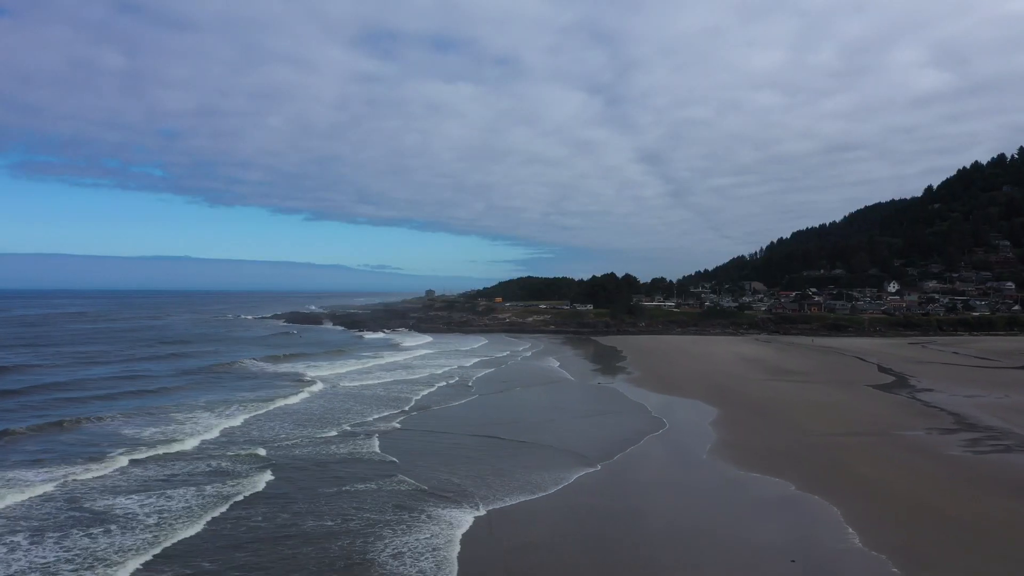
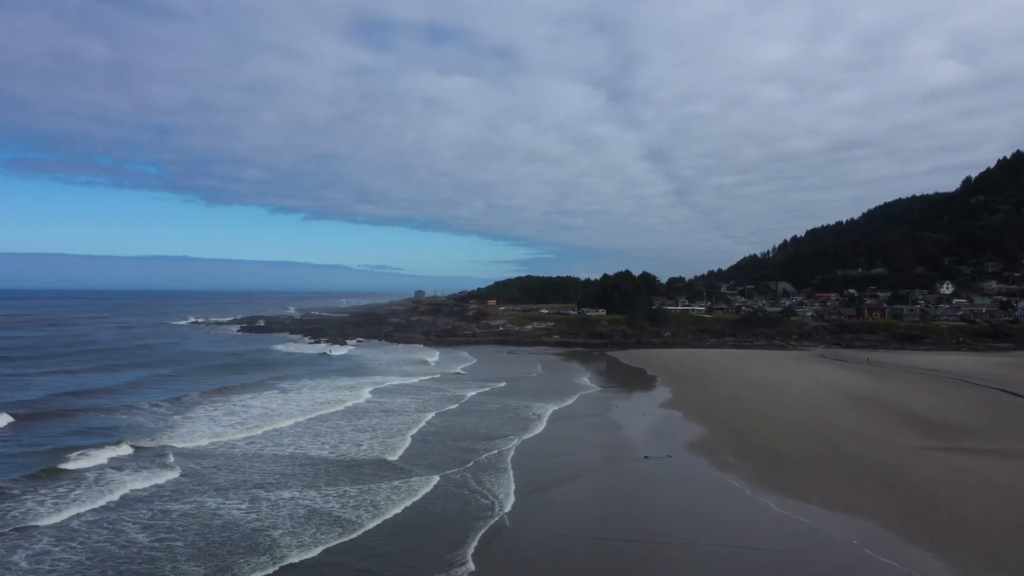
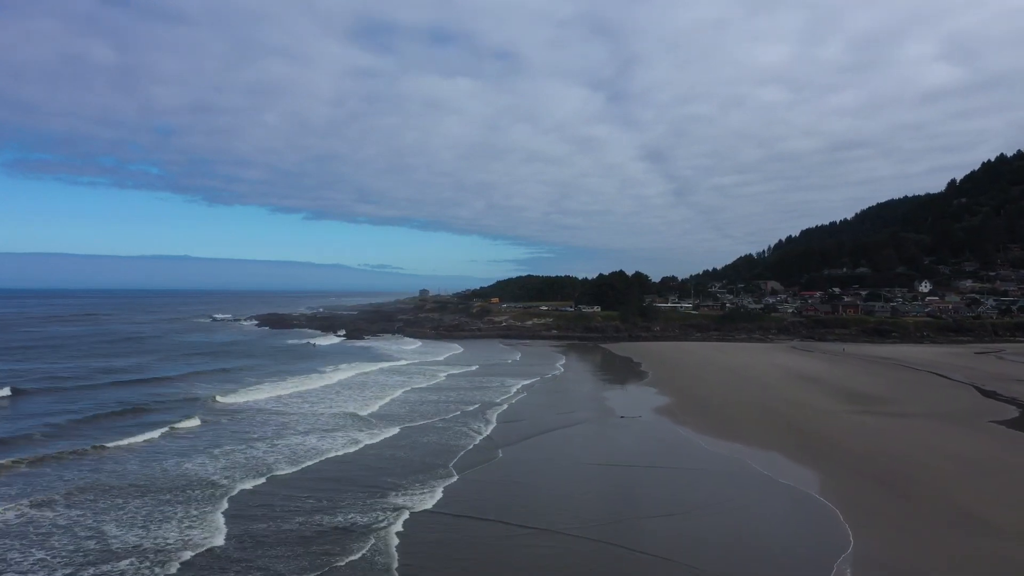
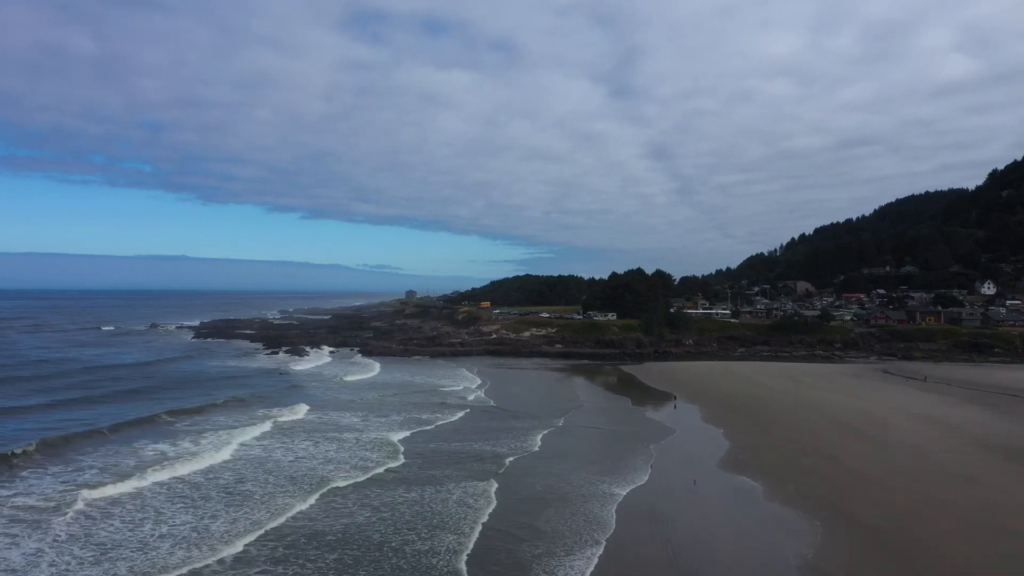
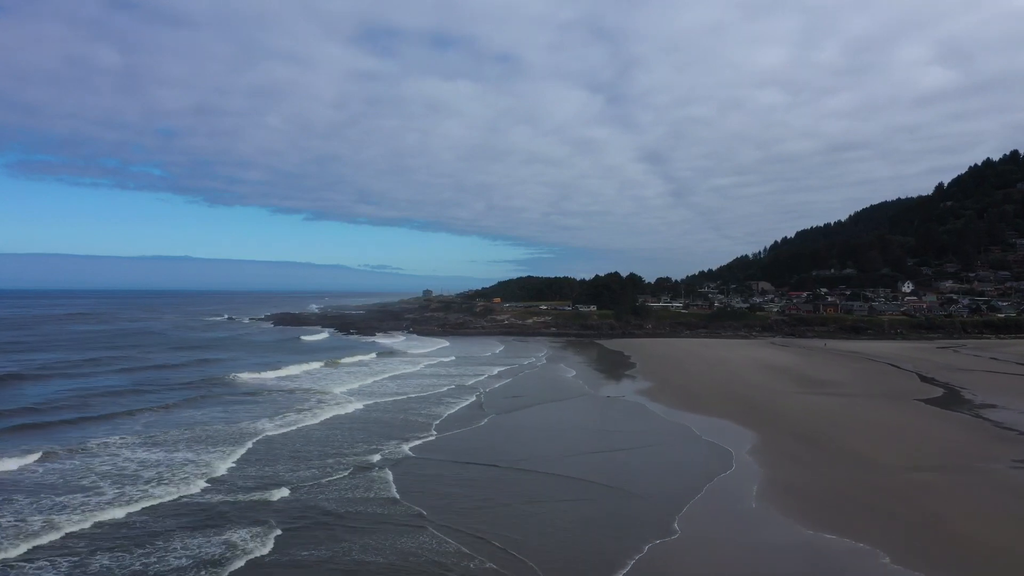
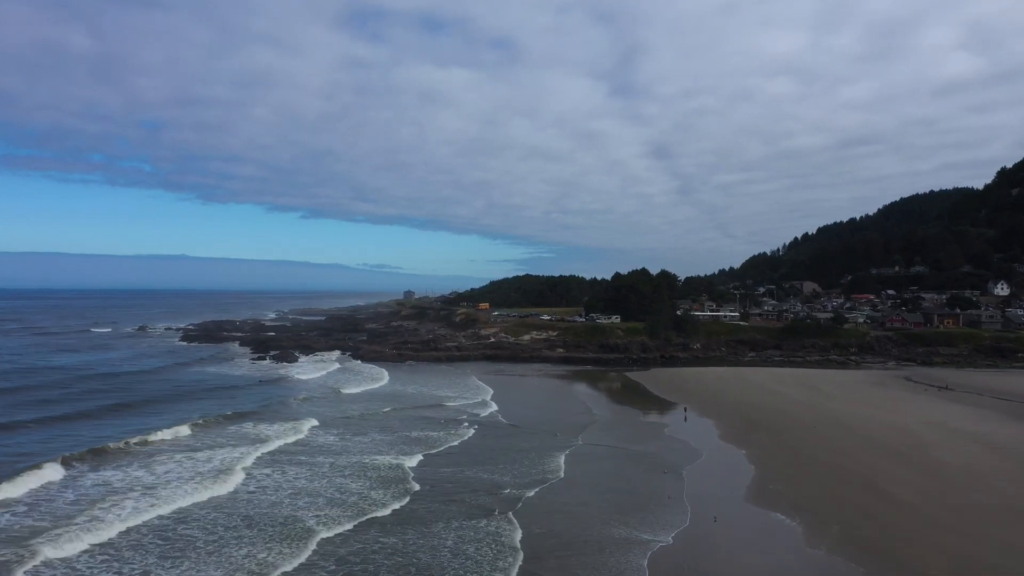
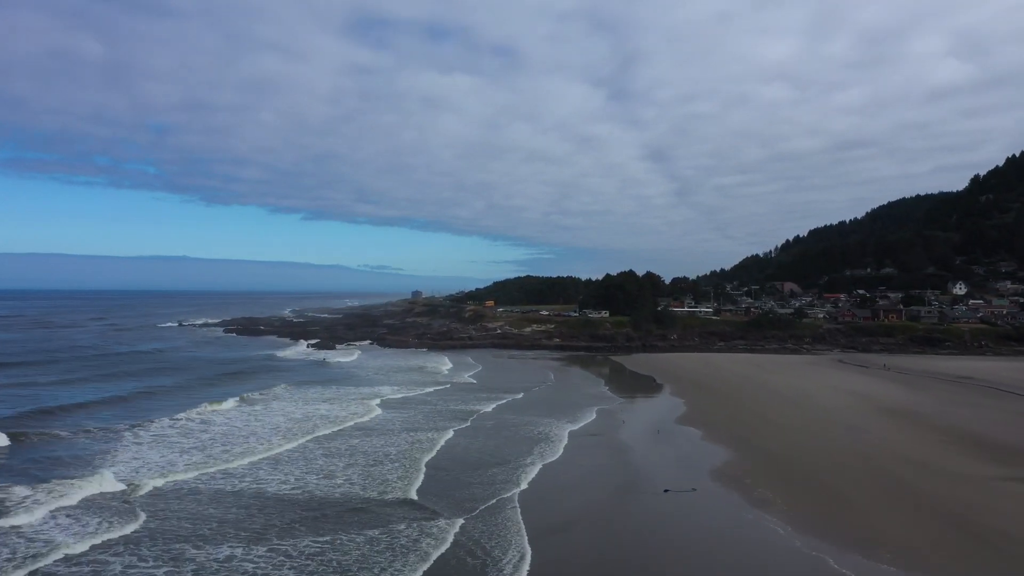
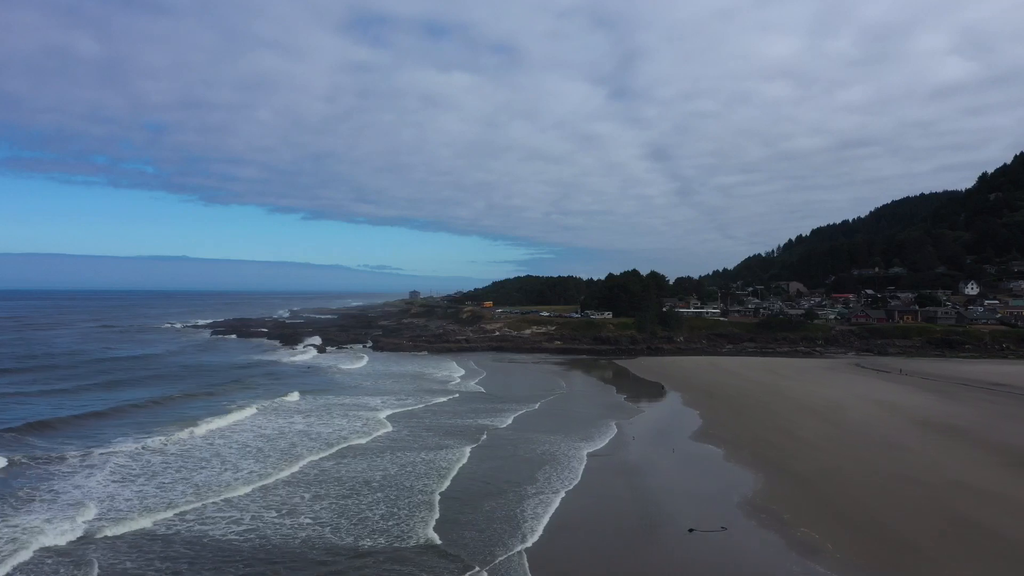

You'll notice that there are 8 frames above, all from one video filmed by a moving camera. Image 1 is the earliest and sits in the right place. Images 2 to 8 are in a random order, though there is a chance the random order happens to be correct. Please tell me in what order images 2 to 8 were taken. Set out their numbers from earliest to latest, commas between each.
5, 3, 2, 7, 8, 4, 6
